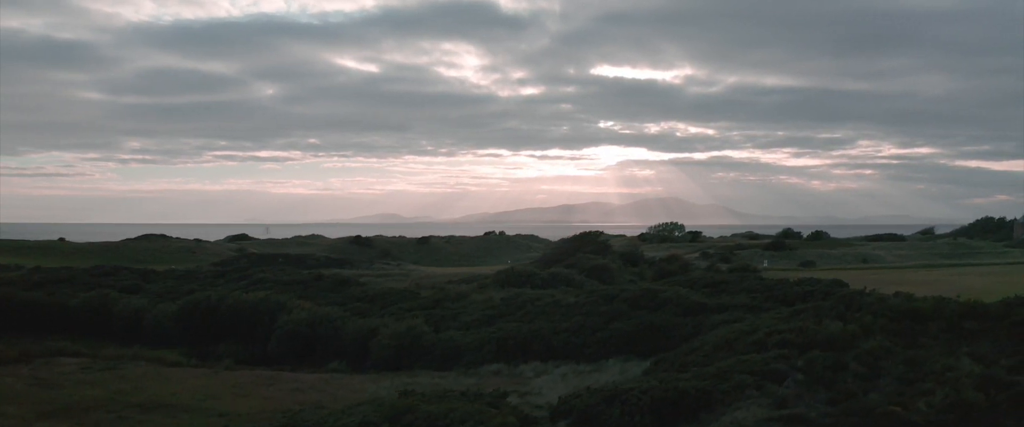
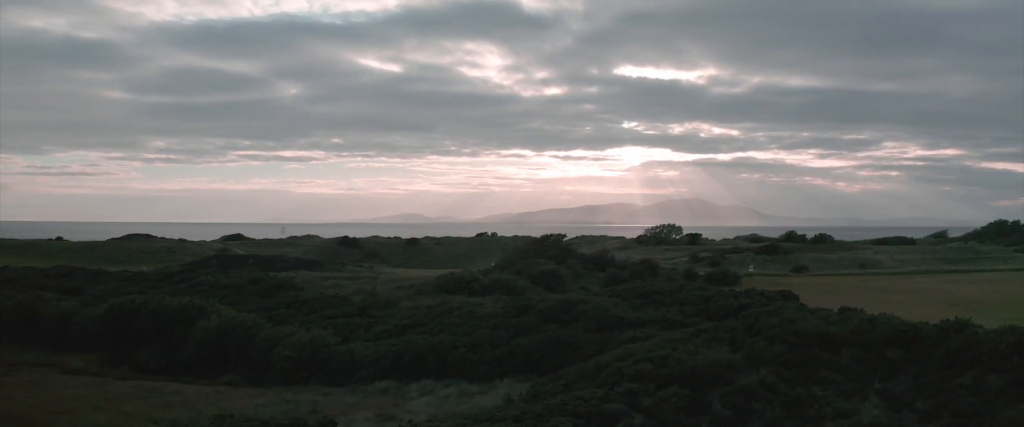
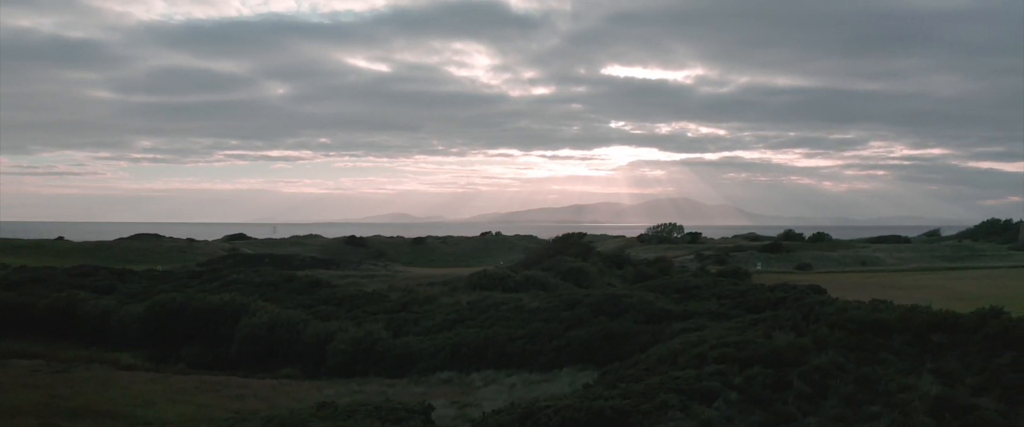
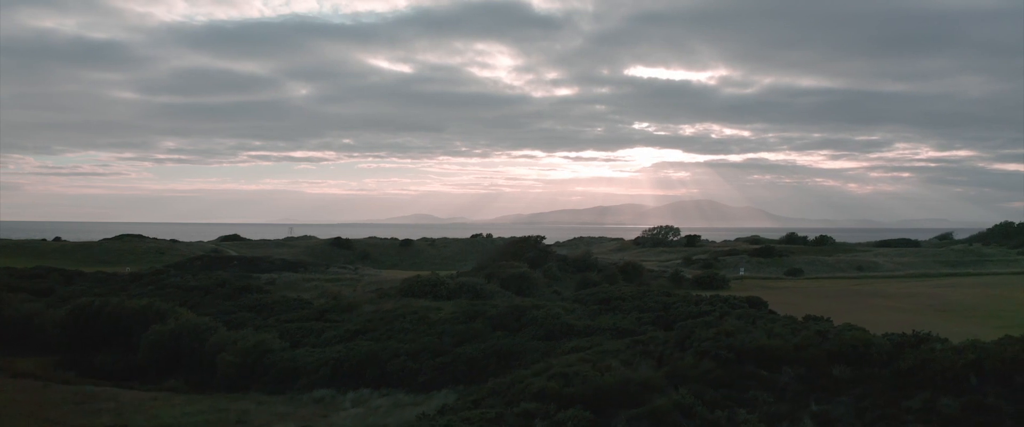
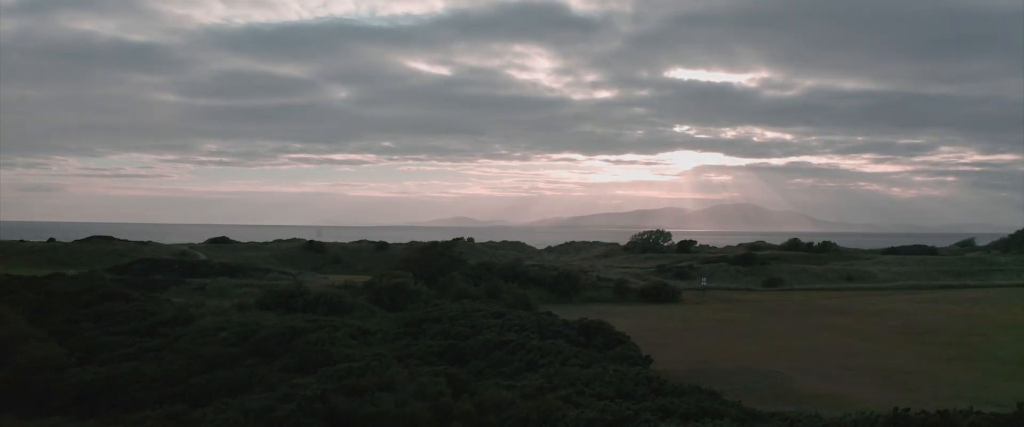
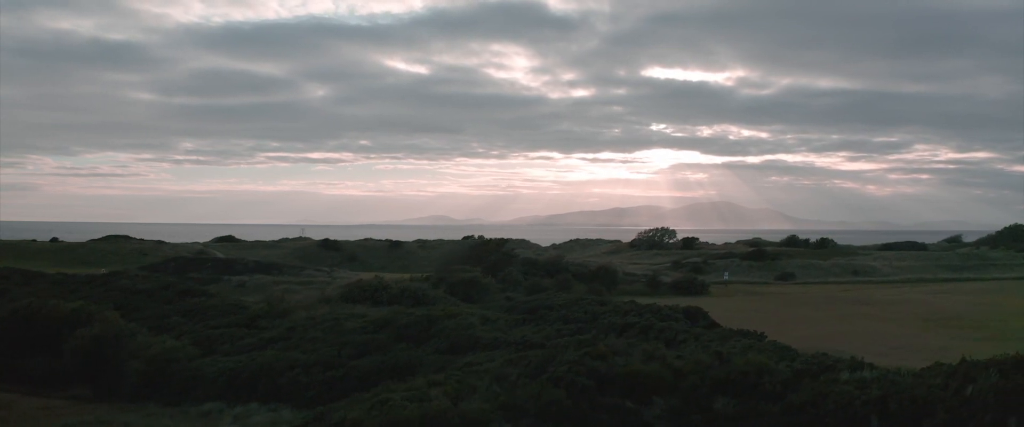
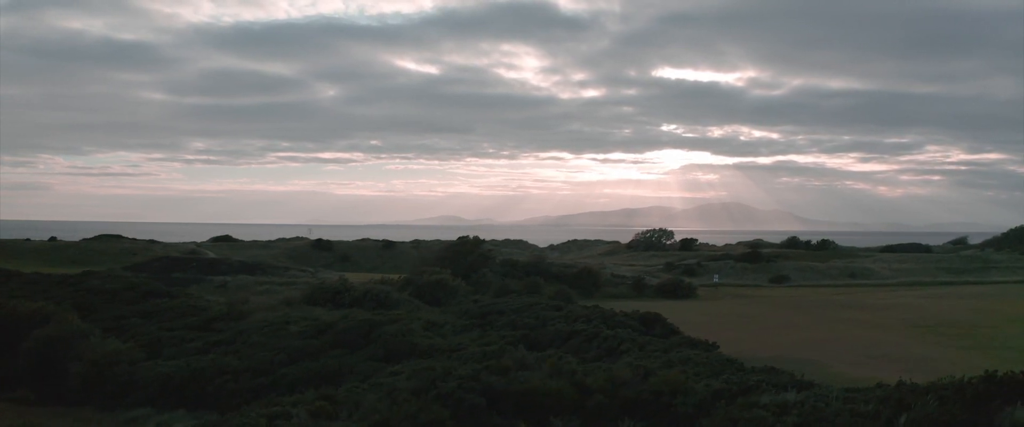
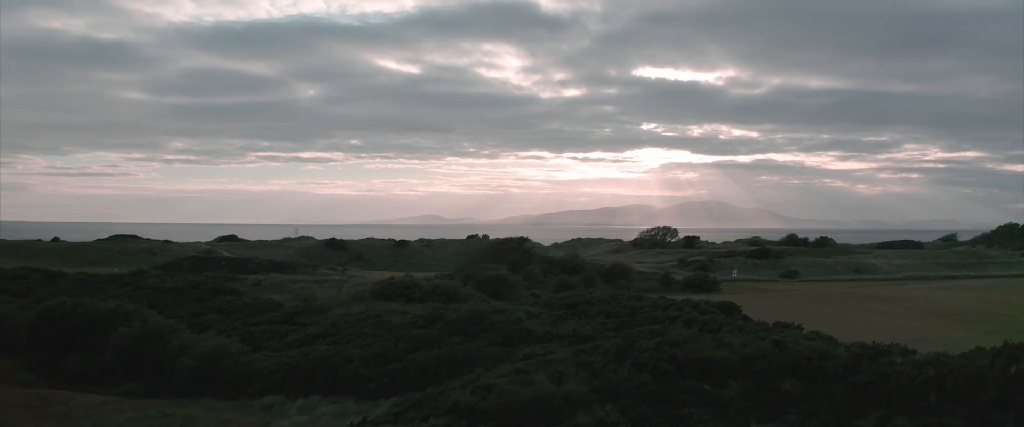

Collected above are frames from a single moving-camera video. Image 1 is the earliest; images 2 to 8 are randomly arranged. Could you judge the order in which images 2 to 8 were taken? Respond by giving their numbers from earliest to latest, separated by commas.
3, 2, 4, 8, 6, 7, 5
